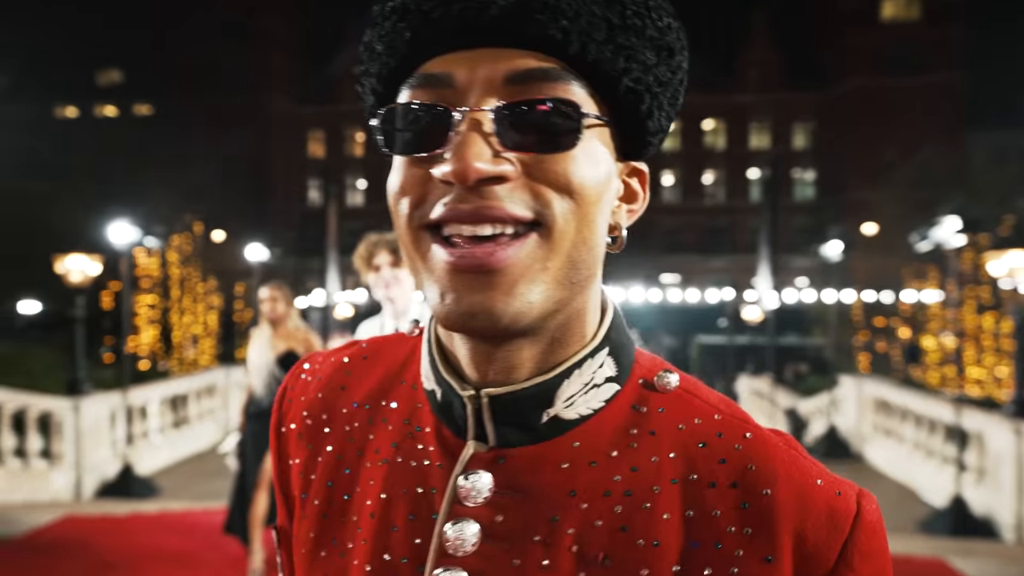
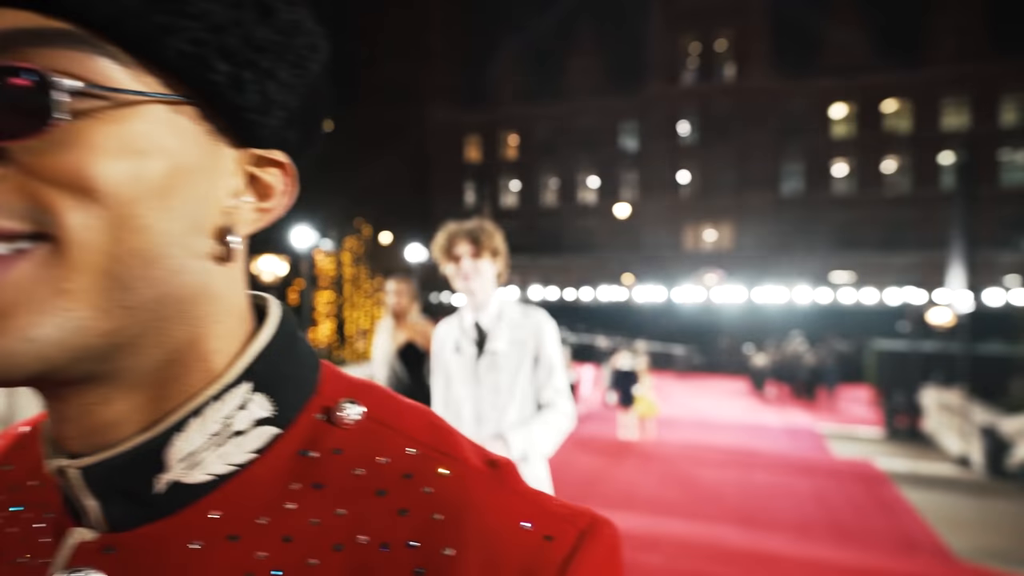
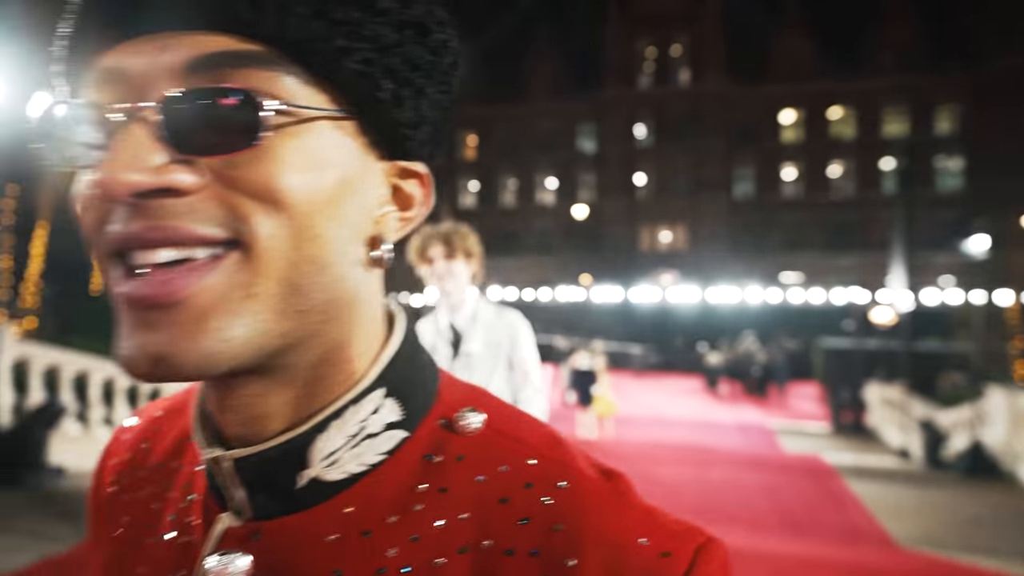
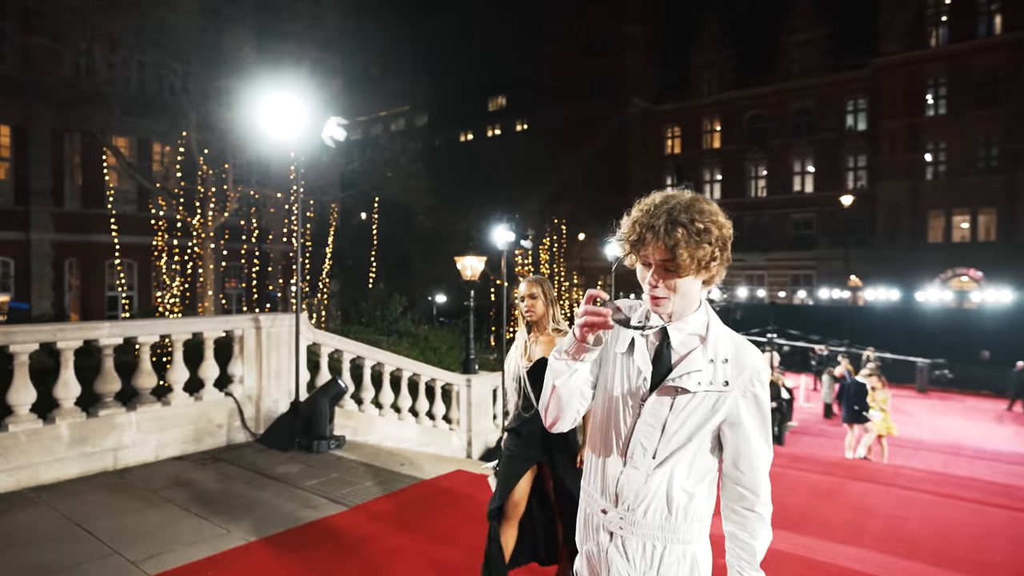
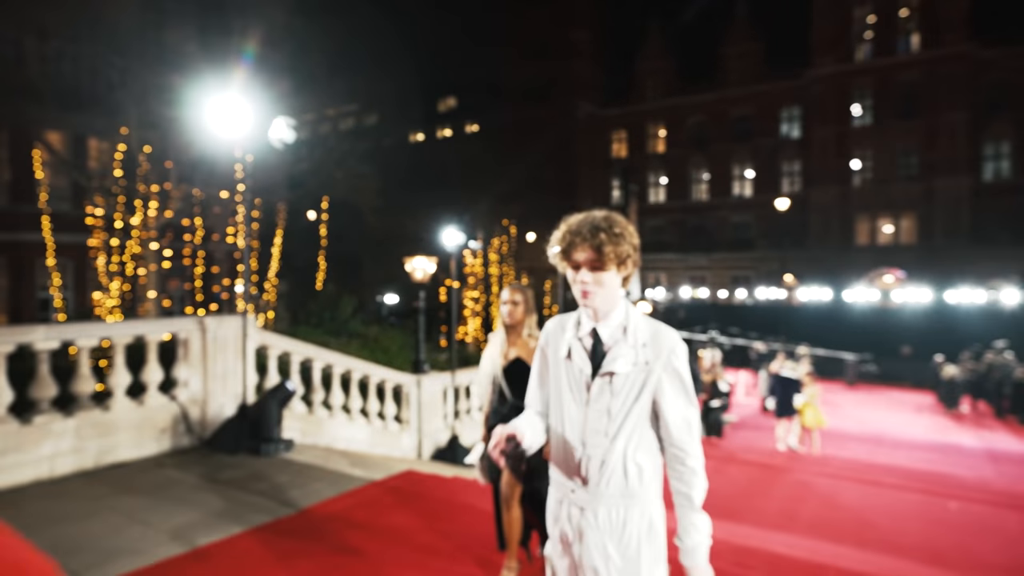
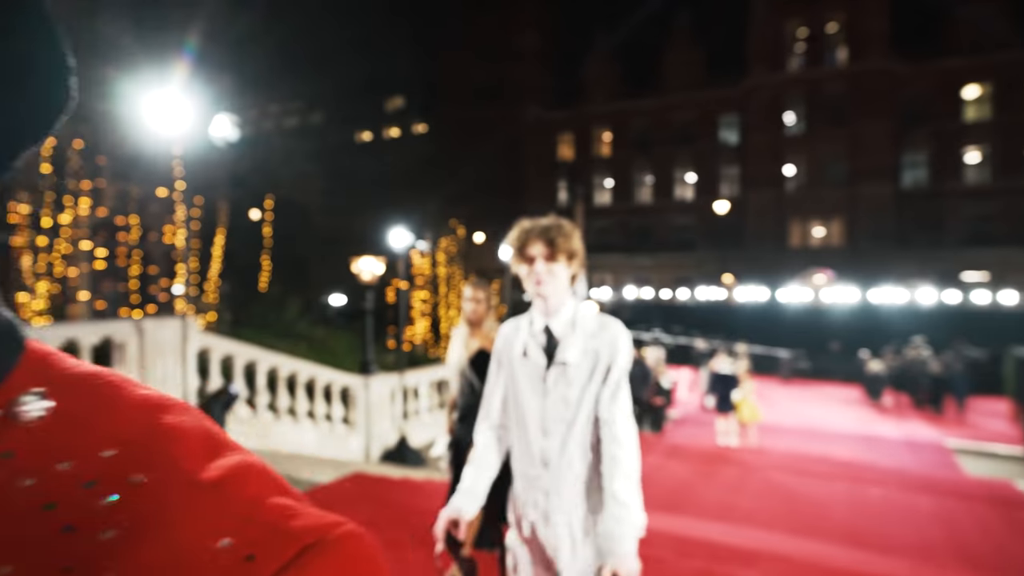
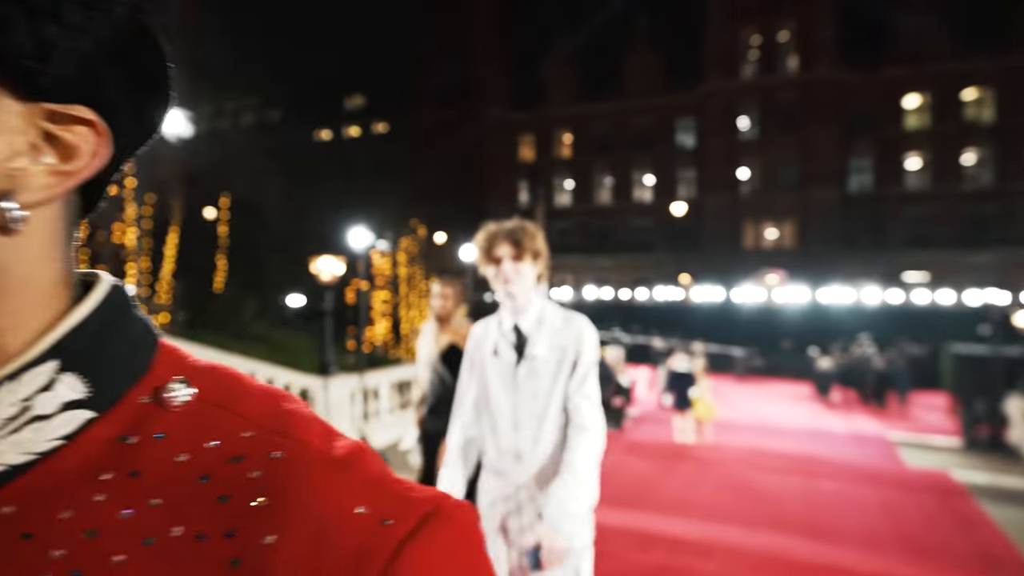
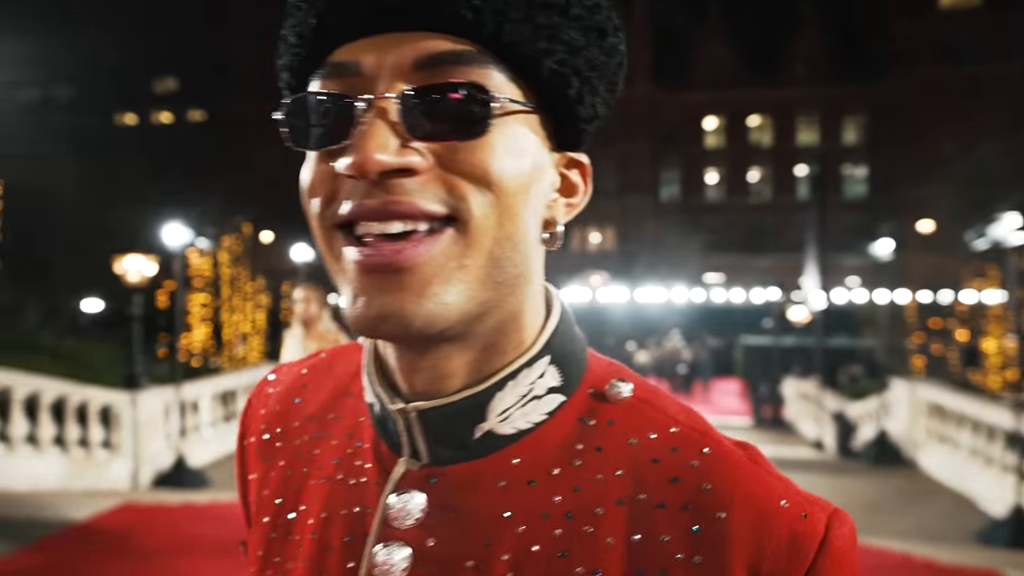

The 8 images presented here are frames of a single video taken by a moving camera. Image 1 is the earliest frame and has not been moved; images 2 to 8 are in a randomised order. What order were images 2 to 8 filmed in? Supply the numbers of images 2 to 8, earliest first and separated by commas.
8, 3, 2, 7, 6, 5, 4
